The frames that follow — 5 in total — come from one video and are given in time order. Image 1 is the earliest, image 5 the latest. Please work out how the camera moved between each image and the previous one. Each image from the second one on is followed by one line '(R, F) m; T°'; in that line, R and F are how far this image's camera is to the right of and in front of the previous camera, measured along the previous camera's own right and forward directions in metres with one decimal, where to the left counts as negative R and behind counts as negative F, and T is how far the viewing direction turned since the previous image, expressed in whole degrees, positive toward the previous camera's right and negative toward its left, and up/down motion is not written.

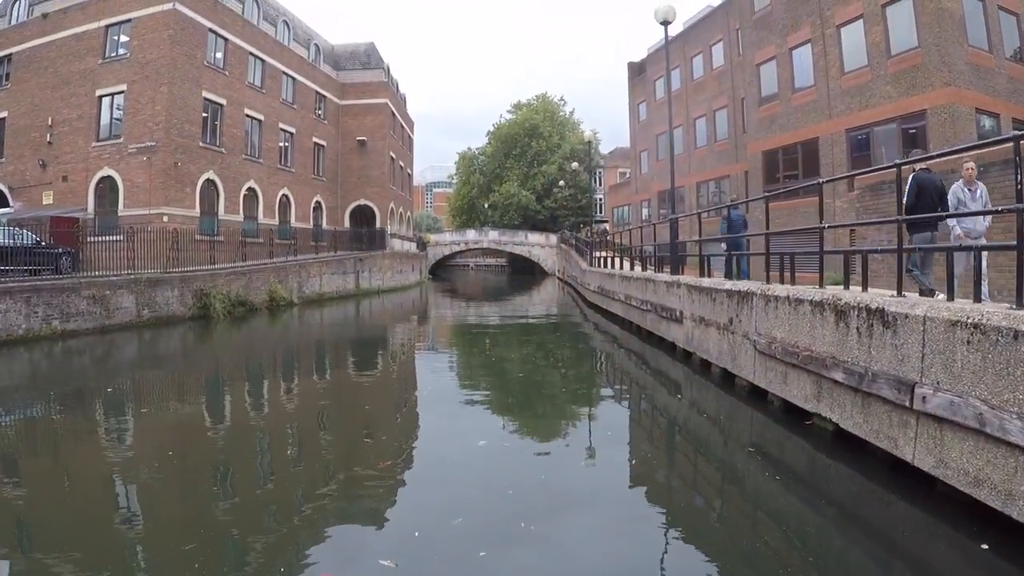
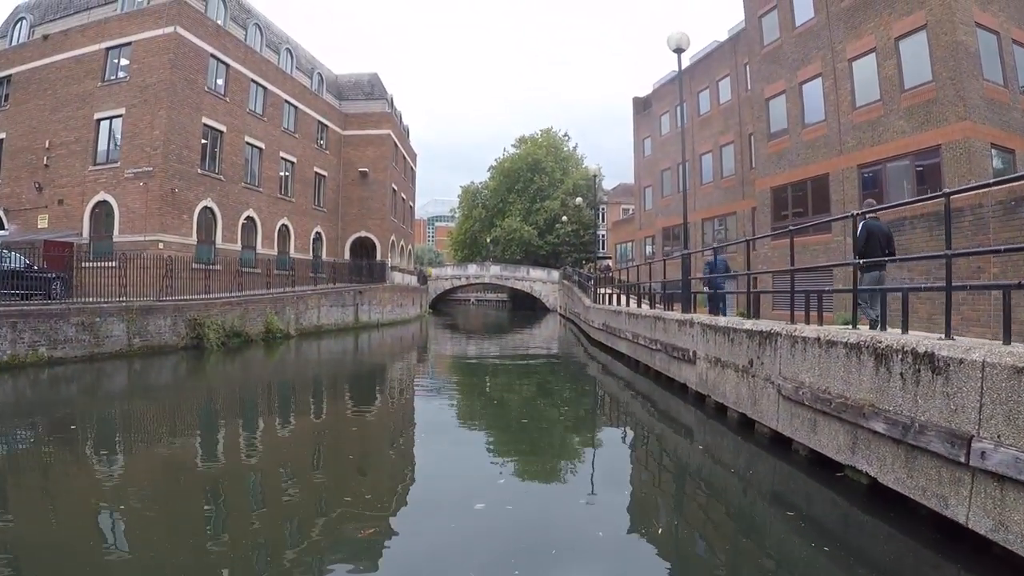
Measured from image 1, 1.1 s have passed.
(0.0, +0.4) m; 0°
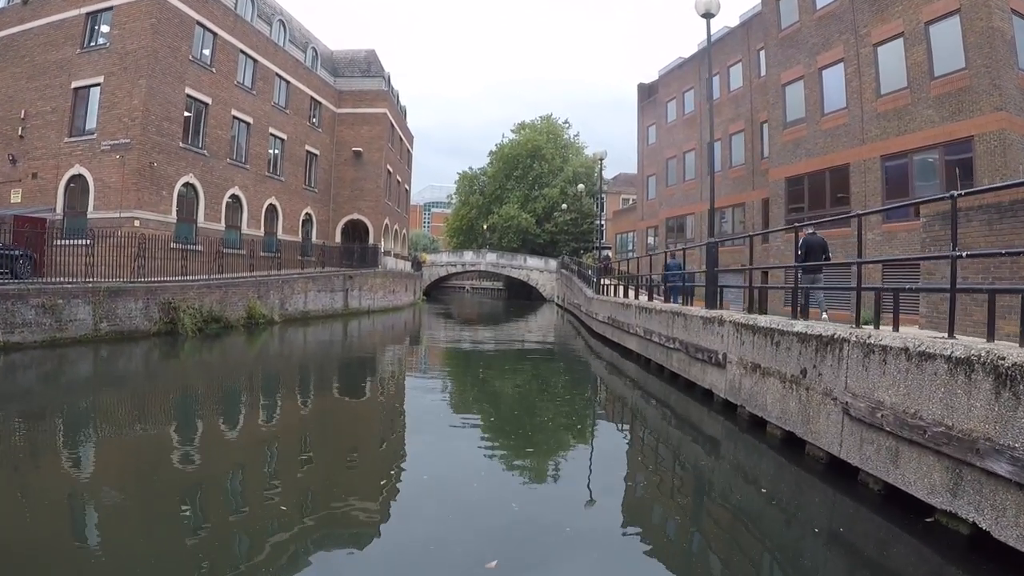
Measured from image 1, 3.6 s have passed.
(-0.1, +0.8) m; +1°
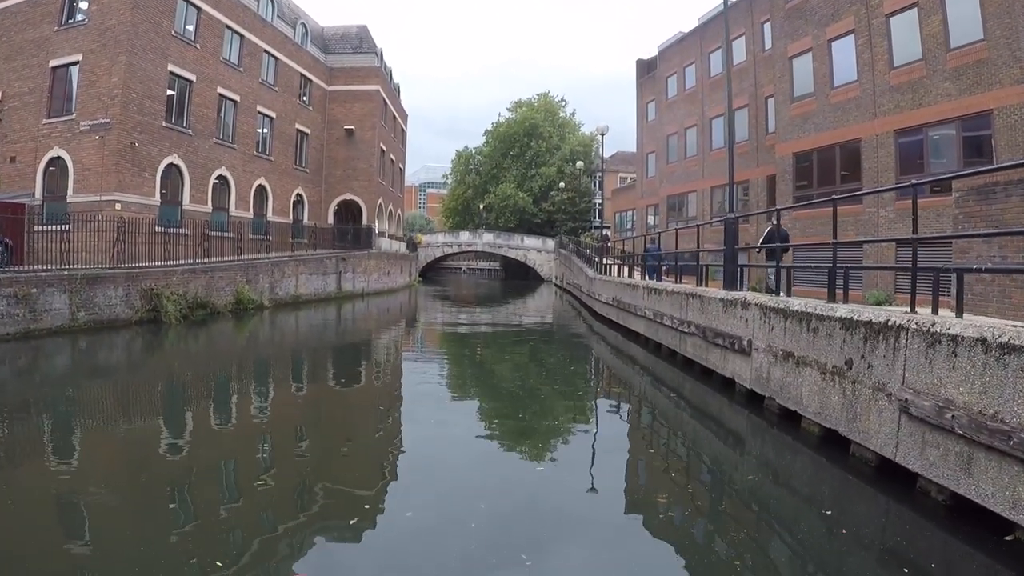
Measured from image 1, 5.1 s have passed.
(-0.1, +0.4) m; 0°
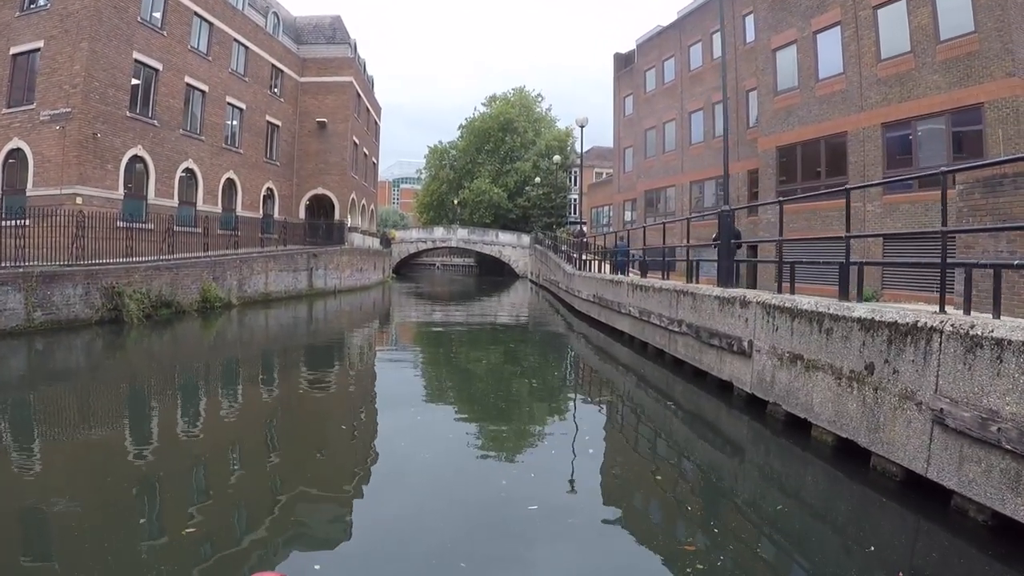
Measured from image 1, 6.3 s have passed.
(-0.3, +0.3) m; +3°
